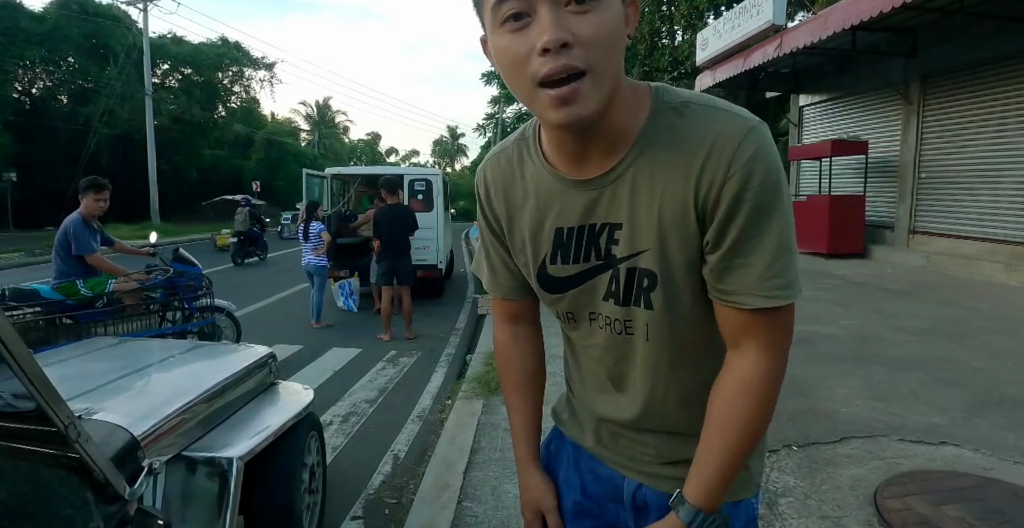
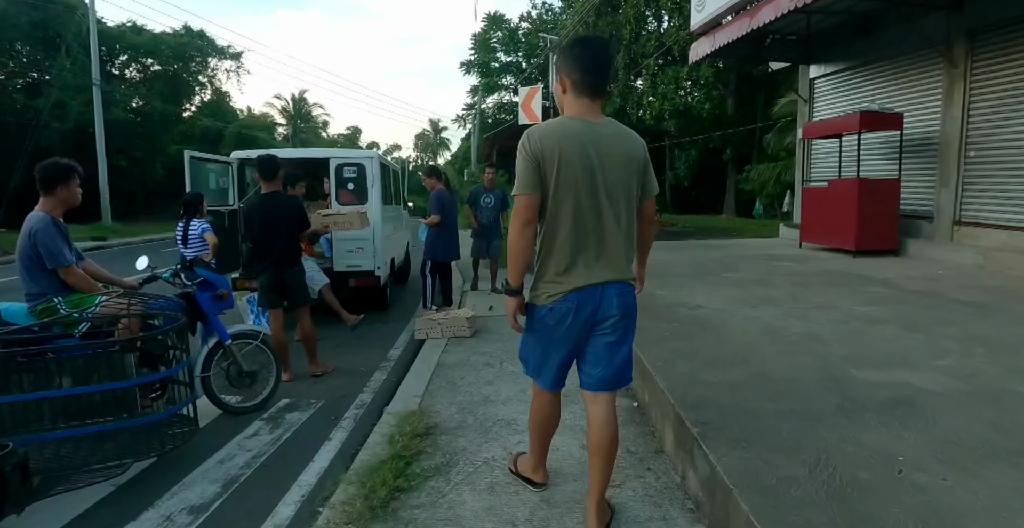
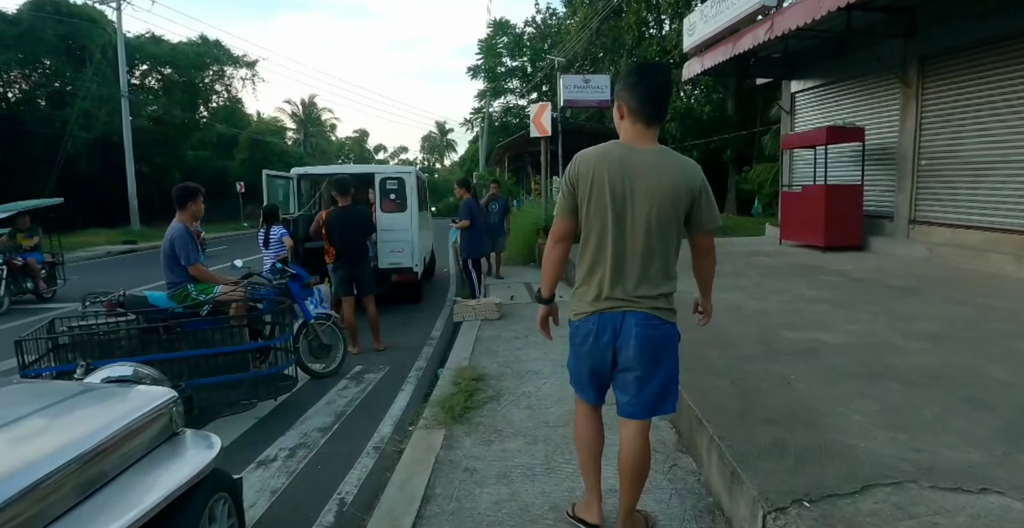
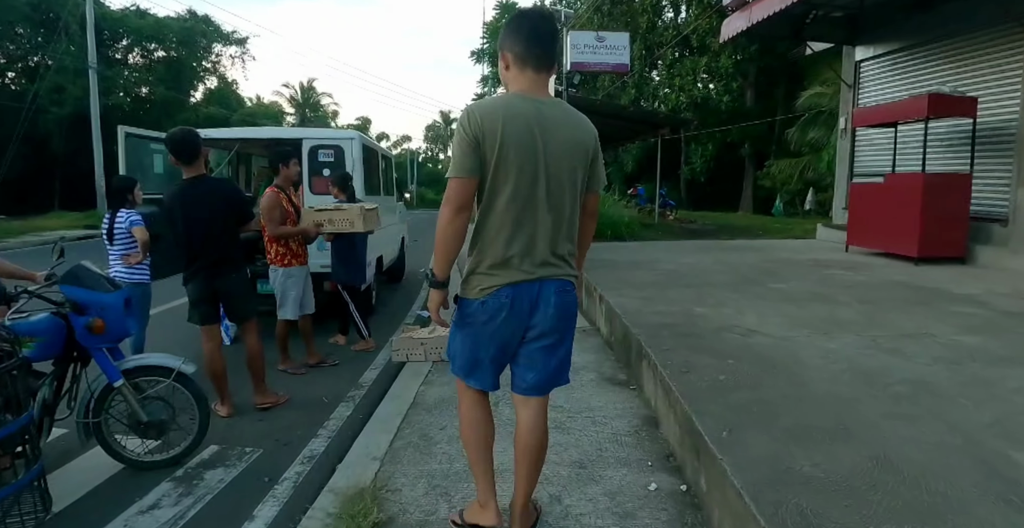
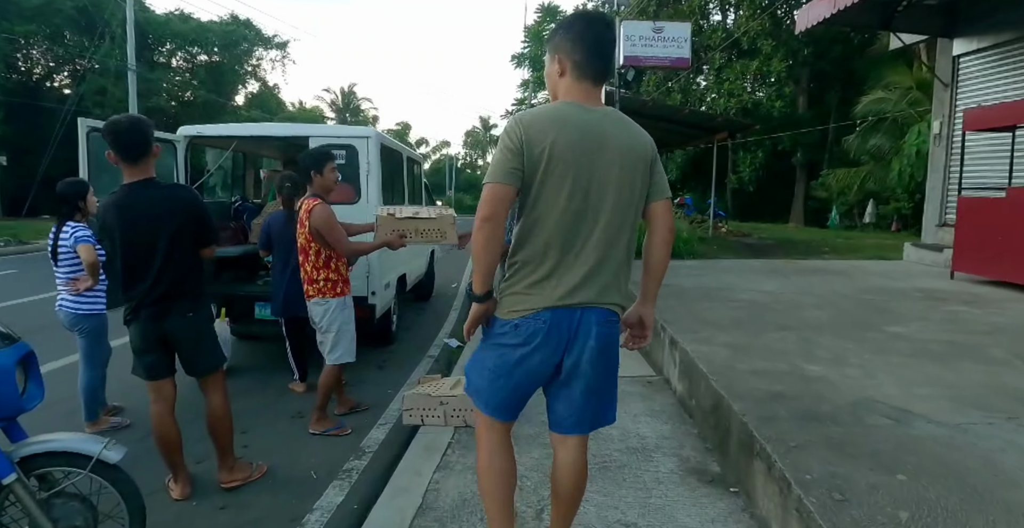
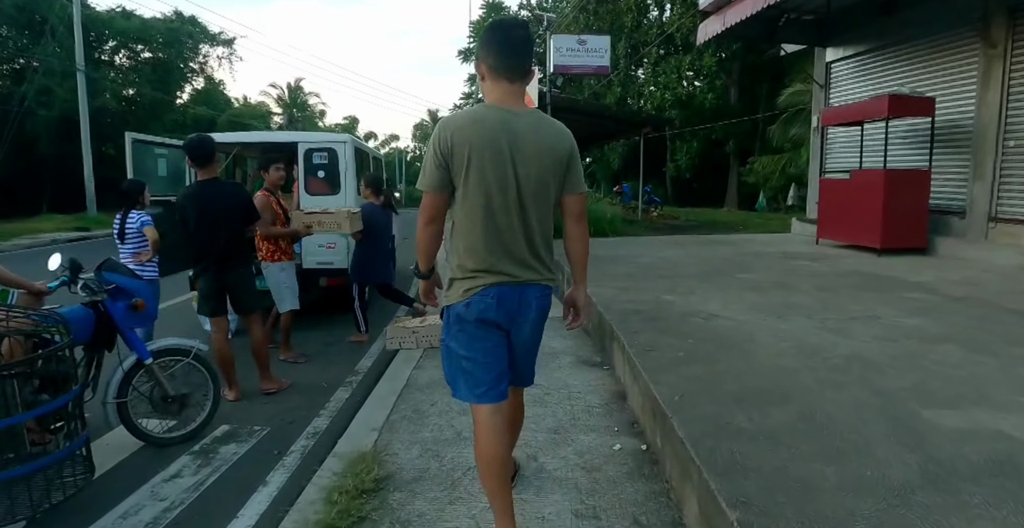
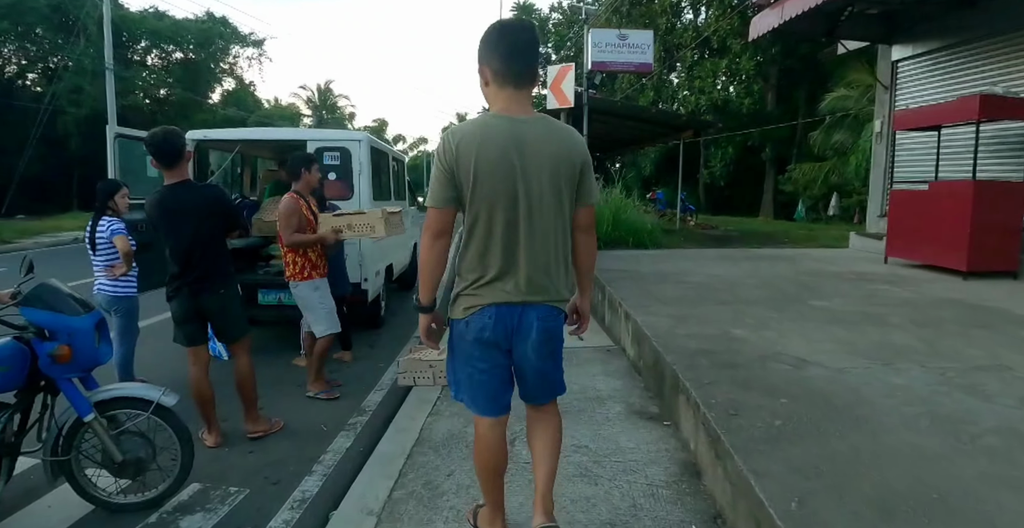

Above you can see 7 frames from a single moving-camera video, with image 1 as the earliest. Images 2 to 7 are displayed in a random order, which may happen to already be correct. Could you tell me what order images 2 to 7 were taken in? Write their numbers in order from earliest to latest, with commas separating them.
3, 2, 6, 4, 7, 5
